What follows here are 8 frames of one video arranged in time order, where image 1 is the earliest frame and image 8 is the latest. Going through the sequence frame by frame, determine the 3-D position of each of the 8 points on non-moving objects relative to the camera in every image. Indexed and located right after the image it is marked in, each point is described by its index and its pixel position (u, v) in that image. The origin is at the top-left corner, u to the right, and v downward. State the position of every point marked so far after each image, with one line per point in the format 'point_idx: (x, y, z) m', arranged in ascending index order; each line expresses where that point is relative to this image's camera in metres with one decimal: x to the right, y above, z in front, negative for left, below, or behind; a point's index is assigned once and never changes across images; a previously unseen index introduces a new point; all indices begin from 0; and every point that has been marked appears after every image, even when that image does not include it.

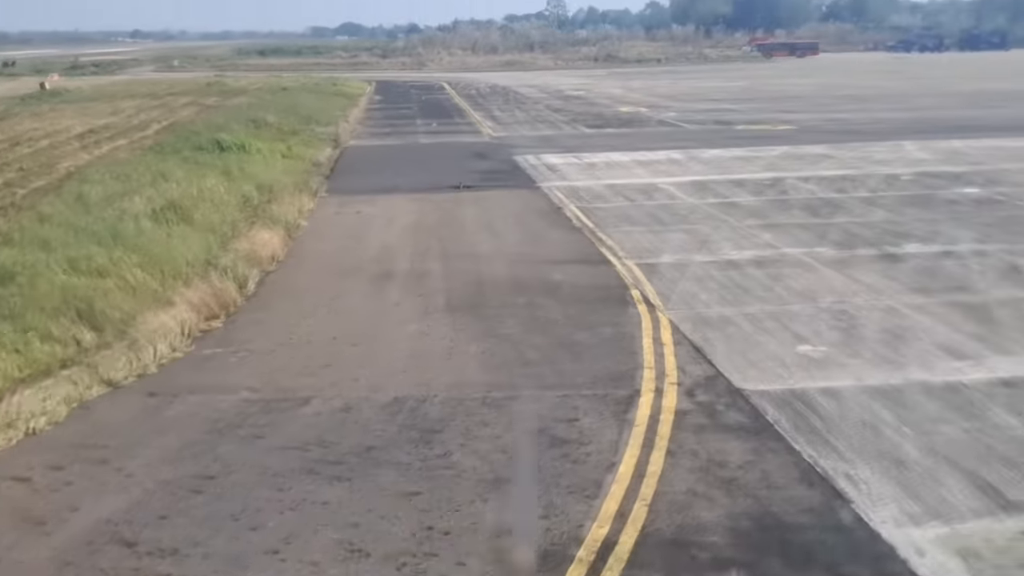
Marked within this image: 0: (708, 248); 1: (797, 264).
0: (+3.6, +0.8, +18.5) m
1: (+4.8, +0.4, +16.9) m
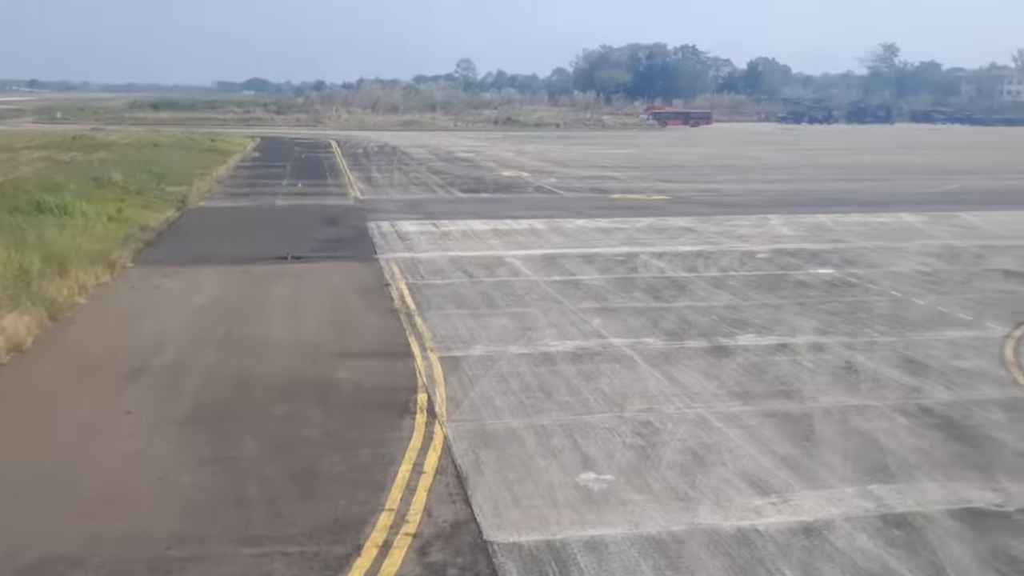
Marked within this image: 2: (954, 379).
0: (+0.3, -0.8, +16.6) m
1: (+1.6, -1.1, +15.1) m
2: (+6.3, -1.3, +14.2) m
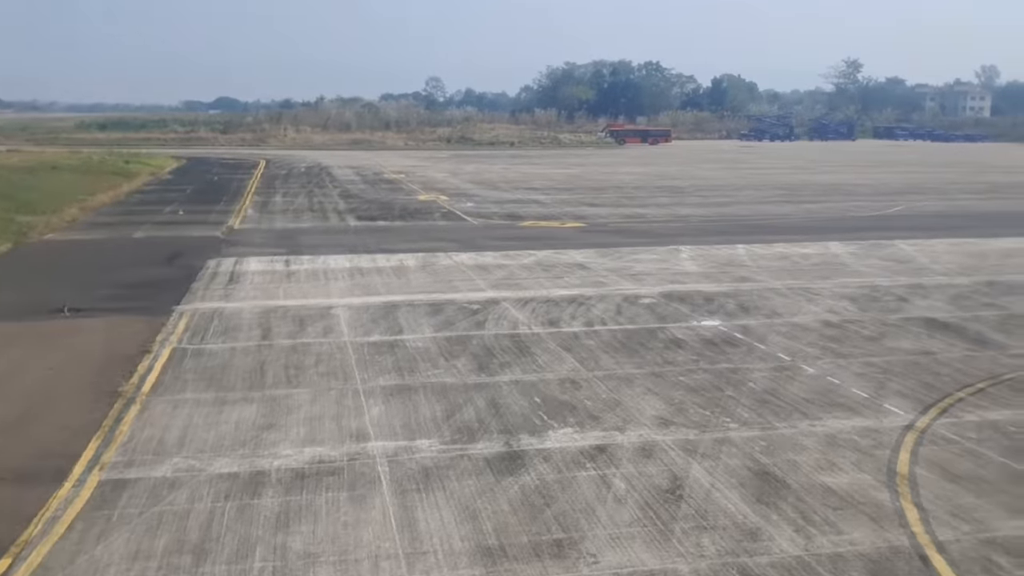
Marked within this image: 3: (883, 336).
0: (-3.0, -1.8, +12.2) m
1: (-1.7, -2.1, +10.8) m
2: (+3.0, -2.2, +10.0) m
3: (+6.8, -0.9, +18.3) m
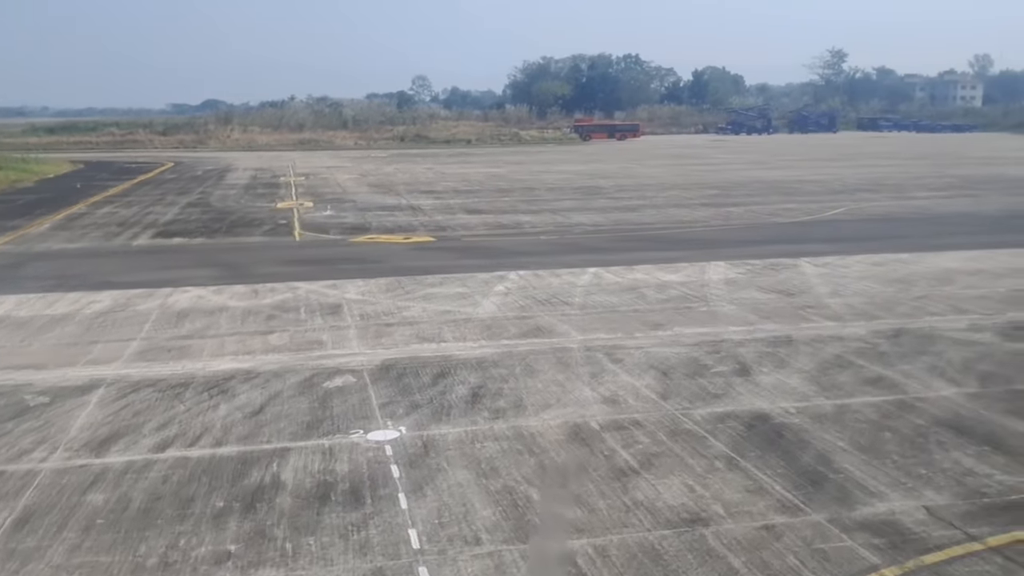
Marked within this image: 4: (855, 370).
0: (-8.4, -3.0, +4.2) m
1: (-7.0, -3.2, +2.7) m
2: (-2.4, -3.3, +1.9) m
3: (+1.4, -1.9, +10.3) m
4: (+4.9, -1.2, +14.2) m
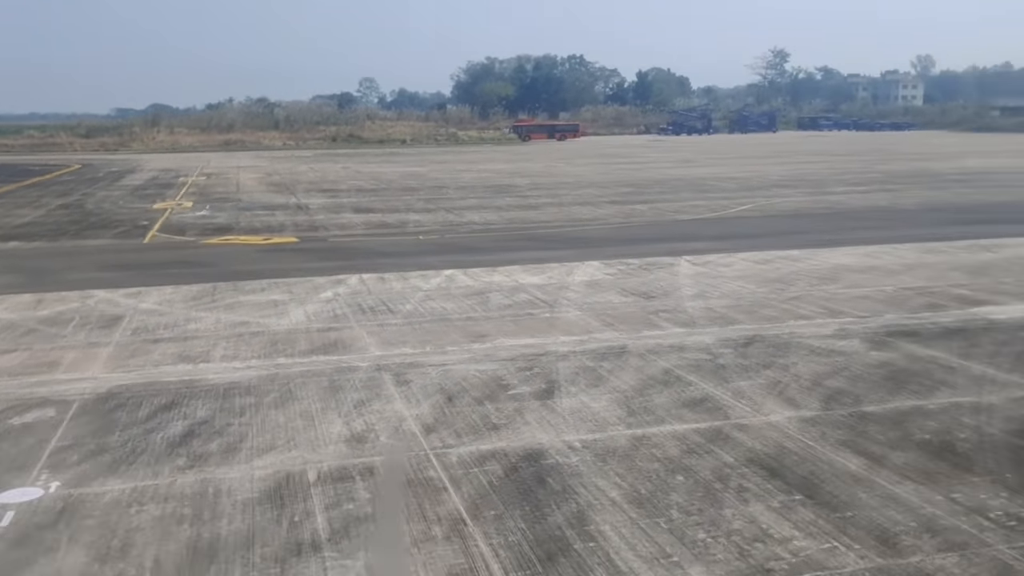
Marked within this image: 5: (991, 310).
0: (-10.8, -3.1, +1.1) m
1: (-9.4, -3.3, -0.3) m
2: (-4.7, -3.4, -0.9) m
3: (-1.3, -1.9, +7.6) m
4: (+1.9, -1.2, +11.7) m
5: (+7.8, -0.4, +16.3) m
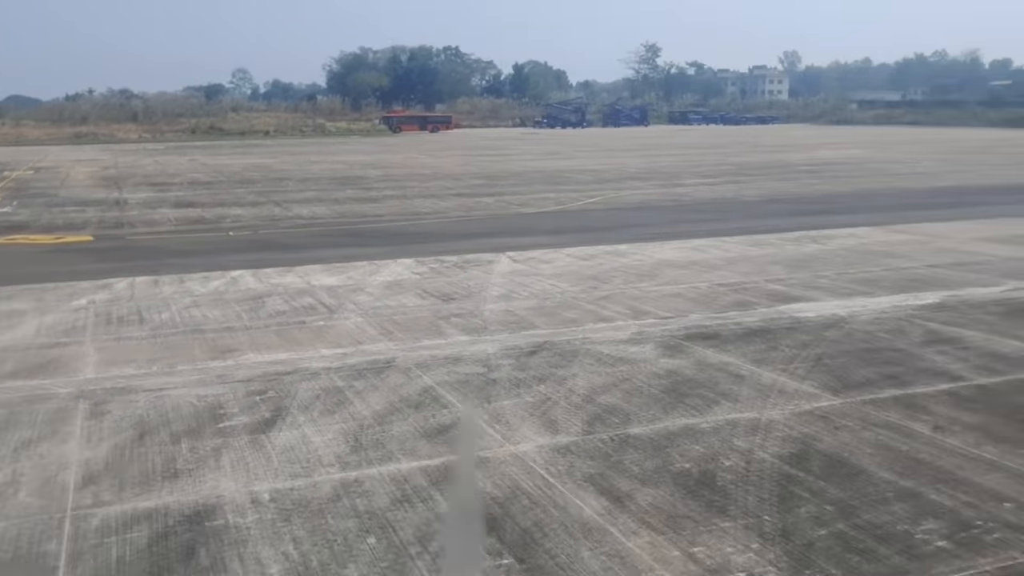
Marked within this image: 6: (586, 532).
0: (-12.3, -3.5, -2.1) m
1: (-10.7, -3.6, -3.3) m
2: (-6.0, -3.6, -3.3) m
3: (-3.6, -2.1, +5.5) m
4: (-0.9, -1.3, +9.9) m
5: (+4.4, -0.3, +15.2) m
6: (+0.5, -1.7, +7.1) m
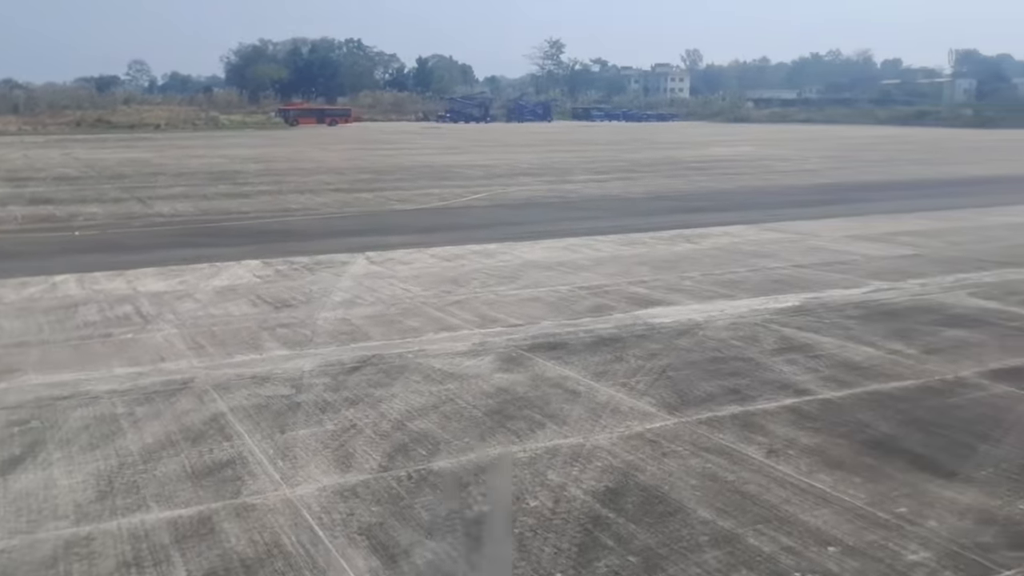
0: (-13.0, -3.7, -4.3) m
1: (-11.2, -3.9, -5.4) m
2: (-6.5, -3.8, -5.0) m
3: (-5.0, -2.2, +4.0) m
4: (-2.7, -1.4, +8.6) m
5: (+2.1, -0.3, +14.3) m
6: (-1.0, -1.9, +5.9) m
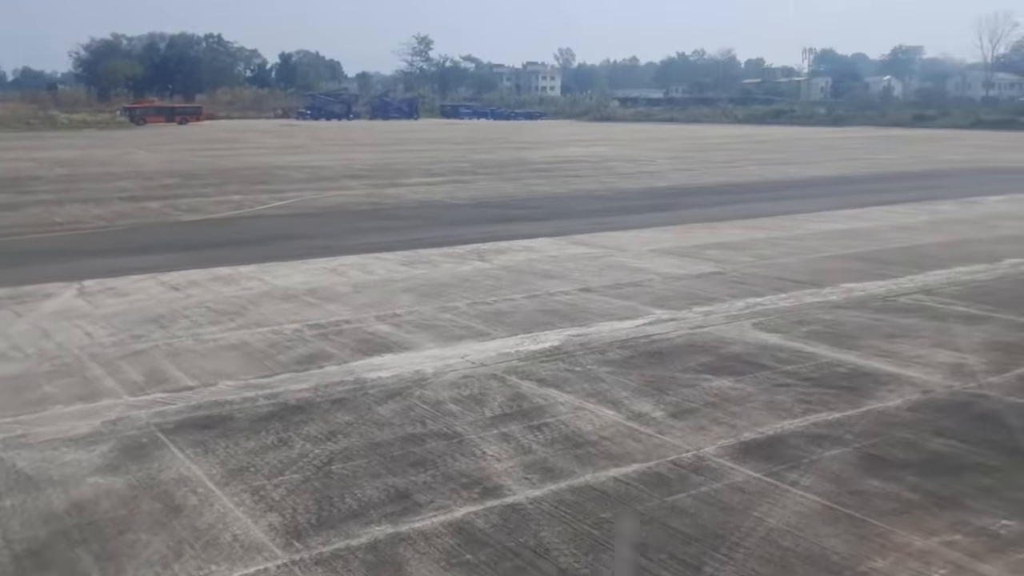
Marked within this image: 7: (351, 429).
0: (-14.1, -4.6, -8.6) m
1: (-12.3, -4.7, -9.5) m
2: (-7.7, -4.5, -8.5) m
3: (-7.3, -2.9, +0.6) m
4: (-5.5, -2.0, +5.5) m
5: (-1.5, -0.8, +11.7) m
6: (-3.5, -2.4, +3.0) m
7: (-1.4, -1.3, +9.2) m
